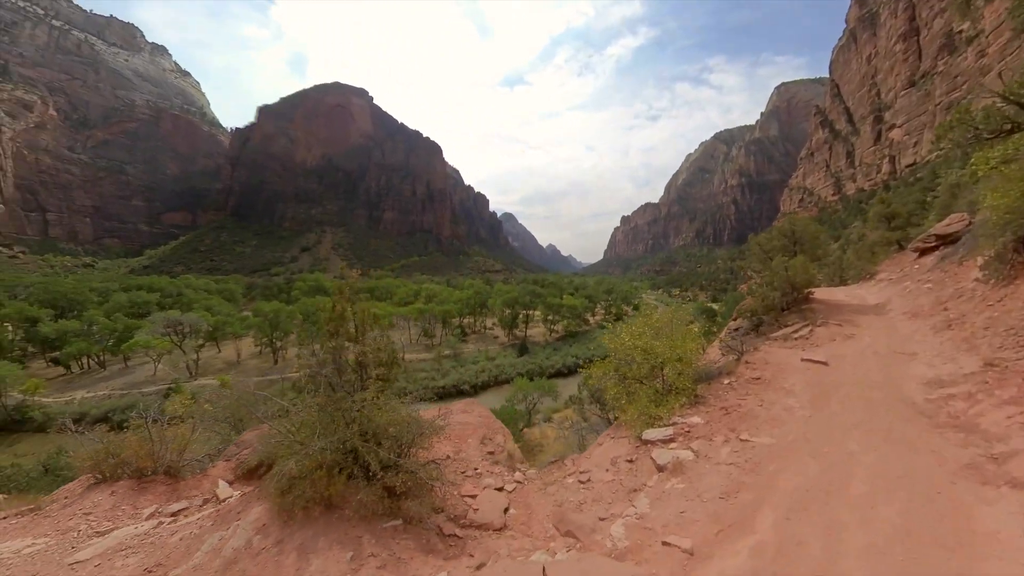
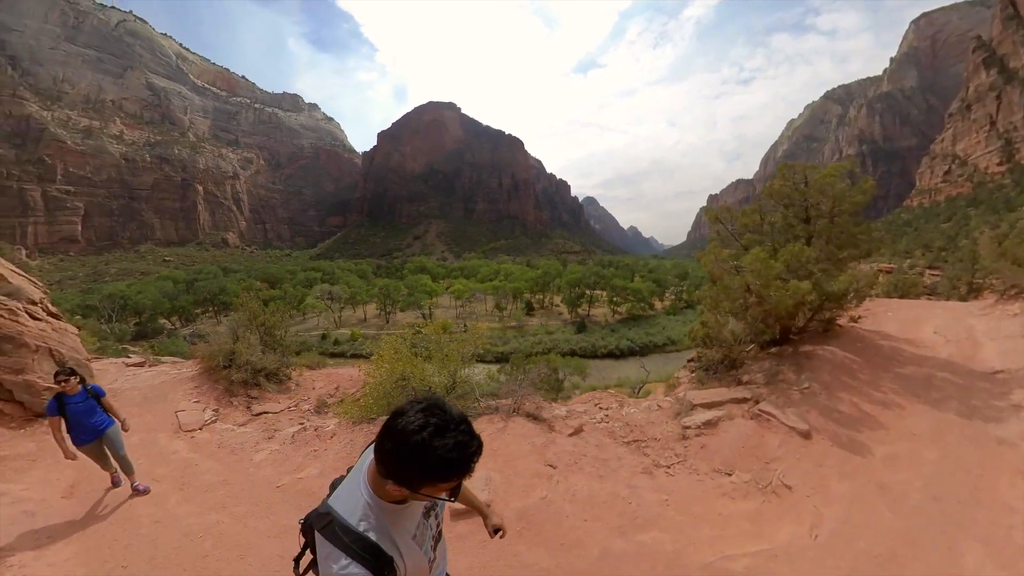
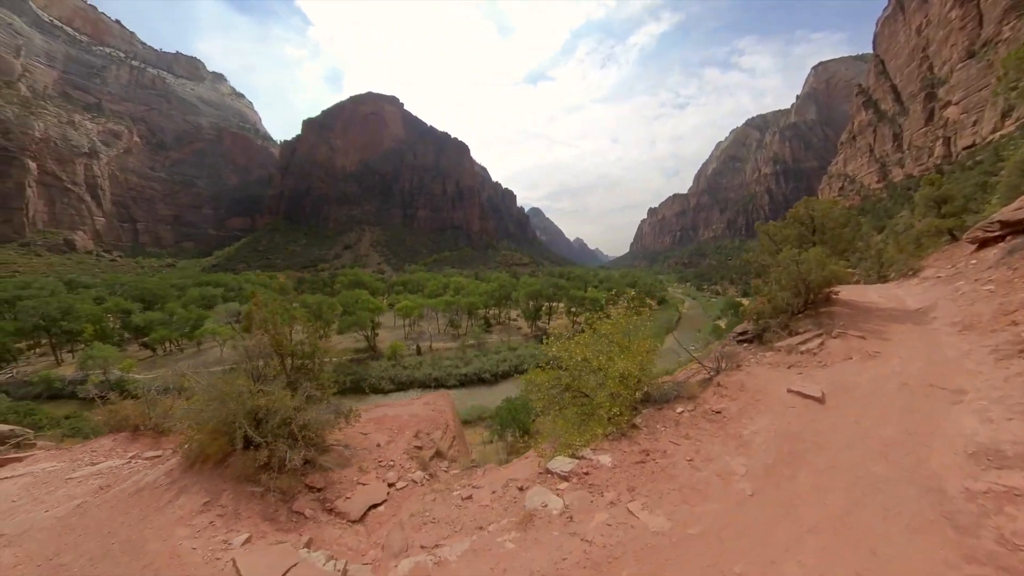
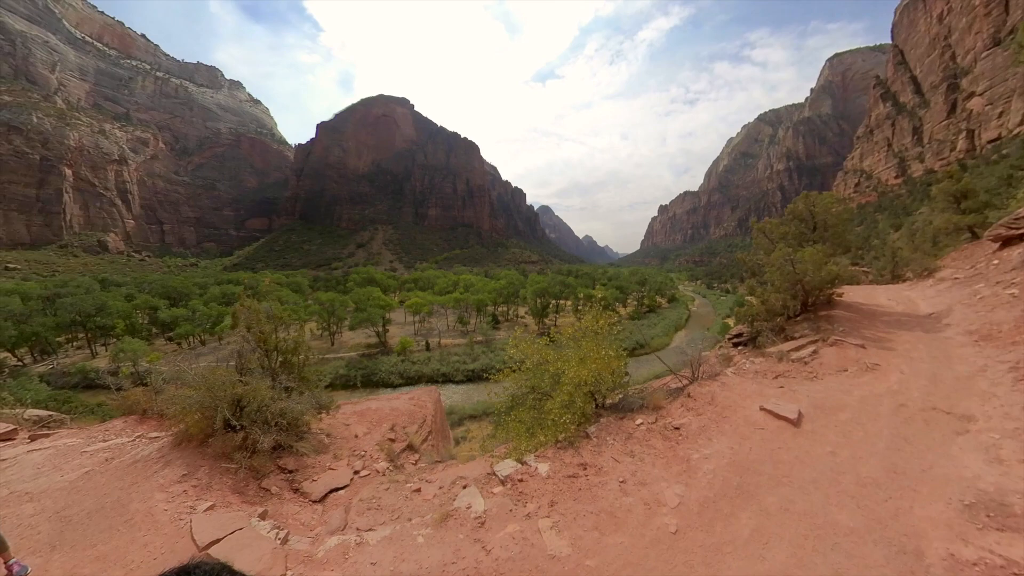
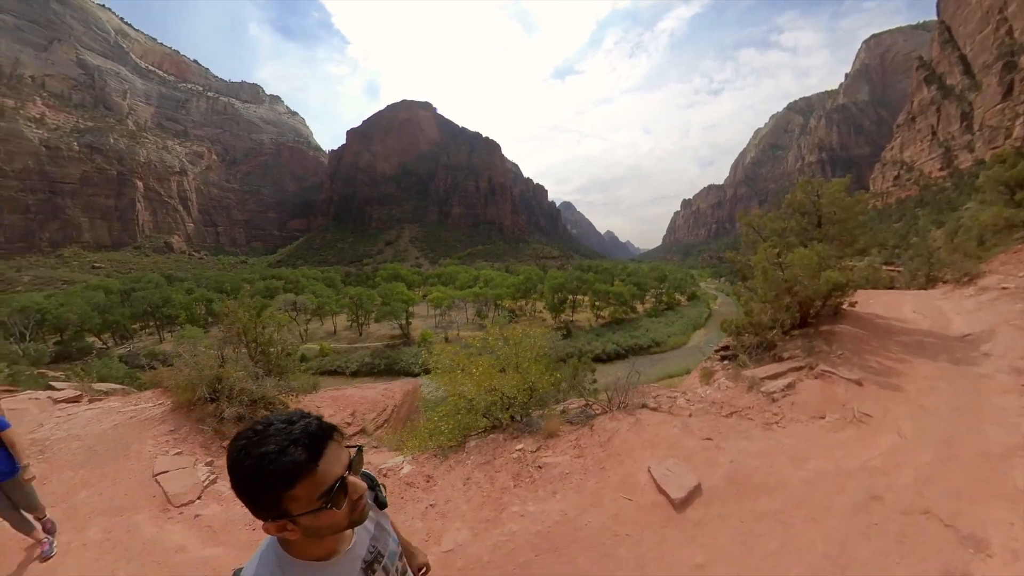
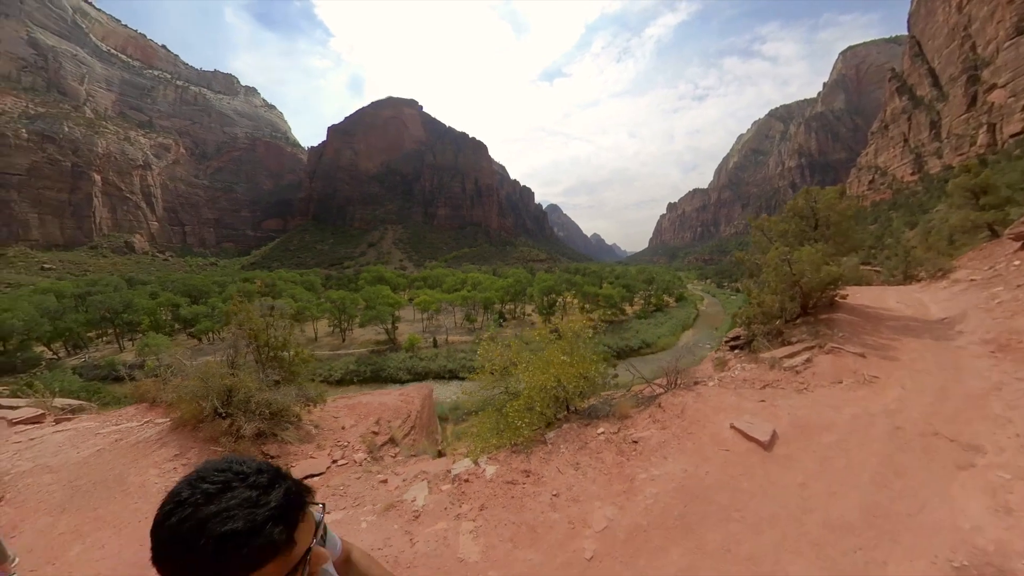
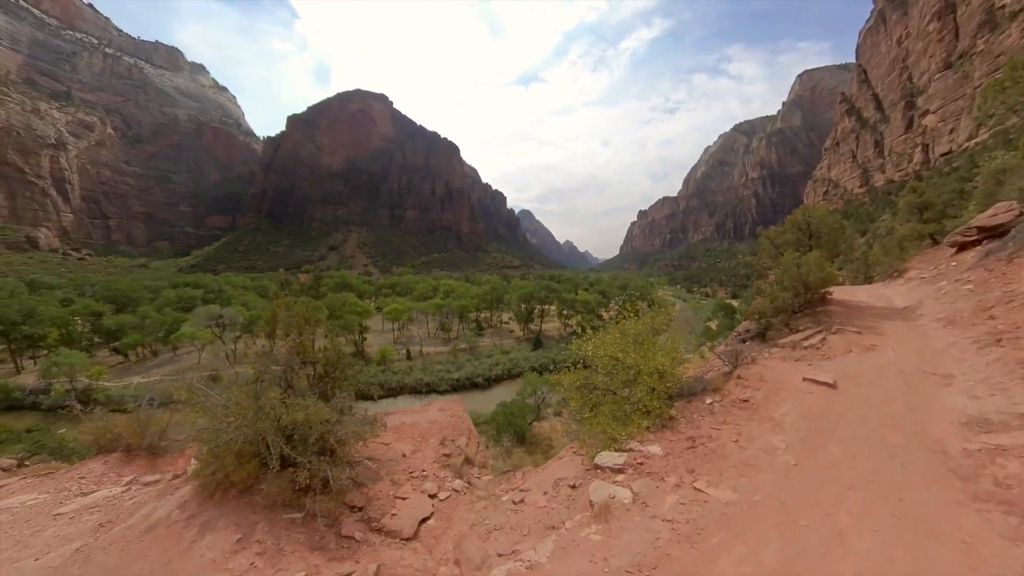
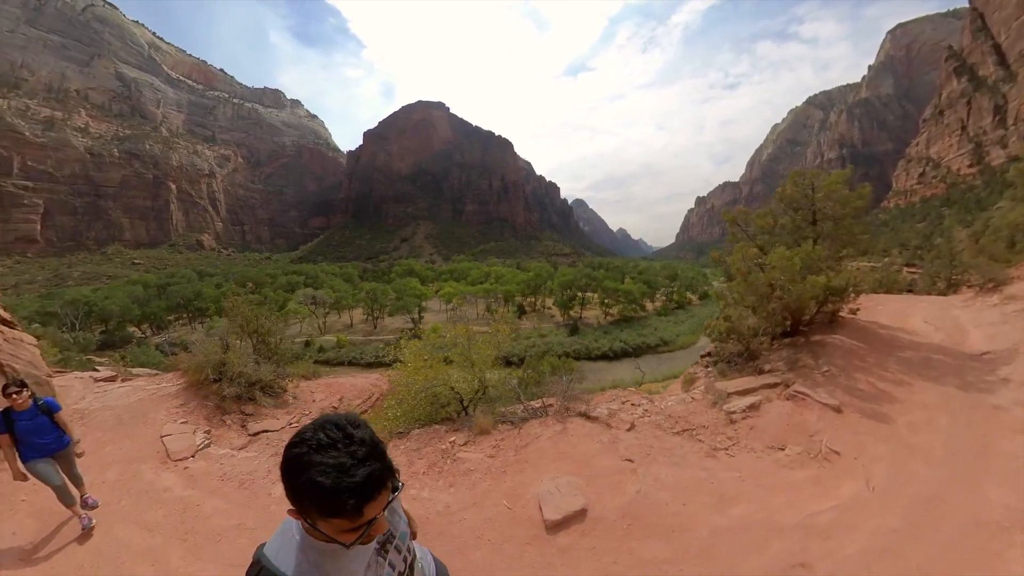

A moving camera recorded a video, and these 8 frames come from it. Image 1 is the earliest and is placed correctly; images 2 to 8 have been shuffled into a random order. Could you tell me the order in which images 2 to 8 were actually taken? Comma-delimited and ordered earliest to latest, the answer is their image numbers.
7, 3, 4, 6, 5, 8, 2
